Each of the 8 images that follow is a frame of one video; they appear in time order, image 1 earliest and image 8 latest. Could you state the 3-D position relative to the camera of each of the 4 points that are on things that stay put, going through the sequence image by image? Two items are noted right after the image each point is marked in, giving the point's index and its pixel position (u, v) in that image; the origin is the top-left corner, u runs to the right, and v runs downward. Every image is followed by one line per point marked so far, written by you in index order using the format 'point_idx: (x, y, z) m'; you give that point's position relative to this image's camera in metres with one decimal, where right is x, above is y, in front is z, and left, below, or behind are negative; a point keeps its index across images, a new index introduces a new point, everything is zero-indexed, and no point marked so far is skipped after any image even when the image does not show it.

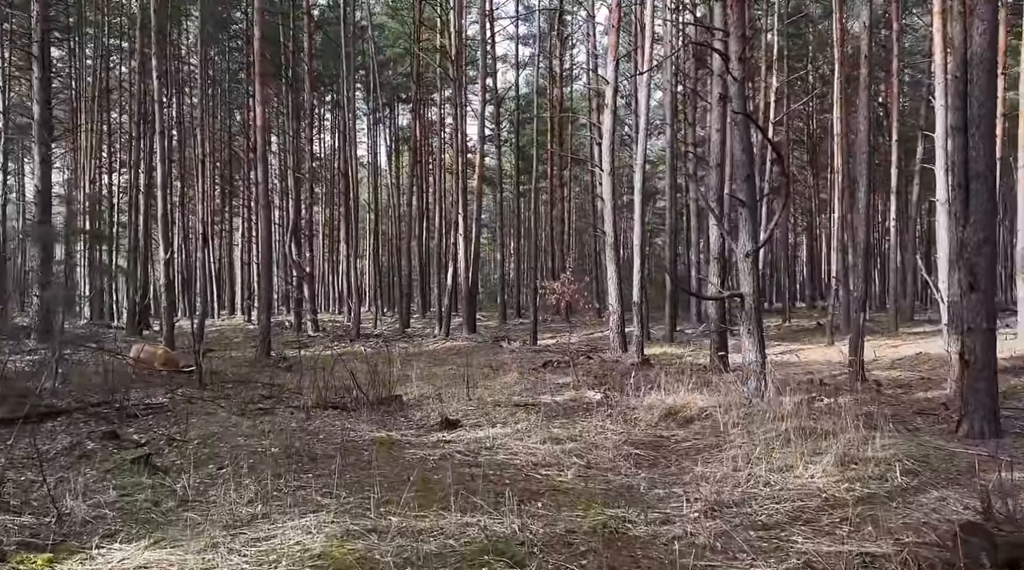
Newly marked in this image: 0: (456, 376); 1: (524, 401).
0: (-0.8, -1.3, +15.4) m
1: (+0.2, -1.3, +12.7) m
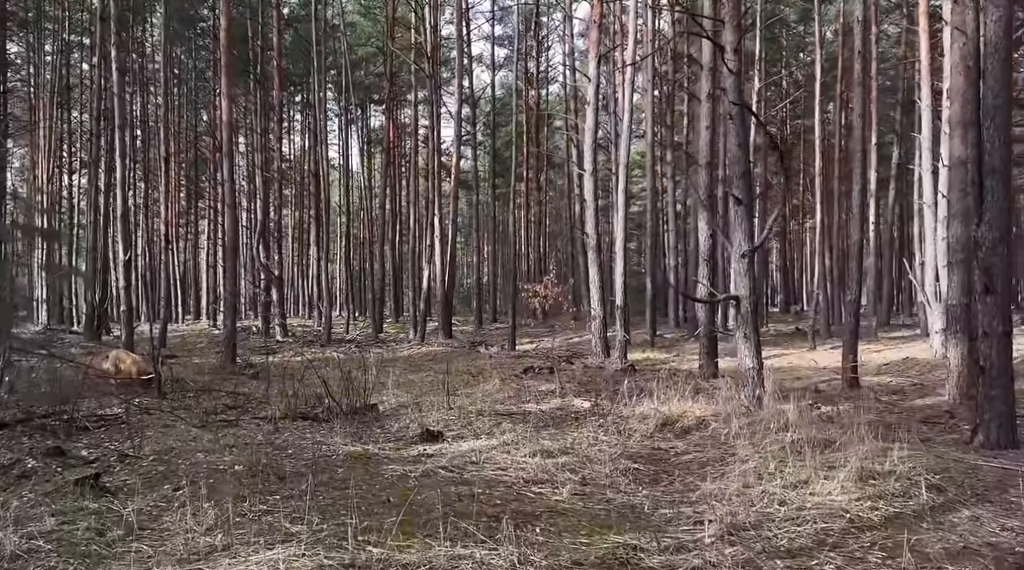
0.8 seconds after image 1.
0: (-1.0, -1.3, +14.6) m
1: (0.0, -1.3, +11.9) m
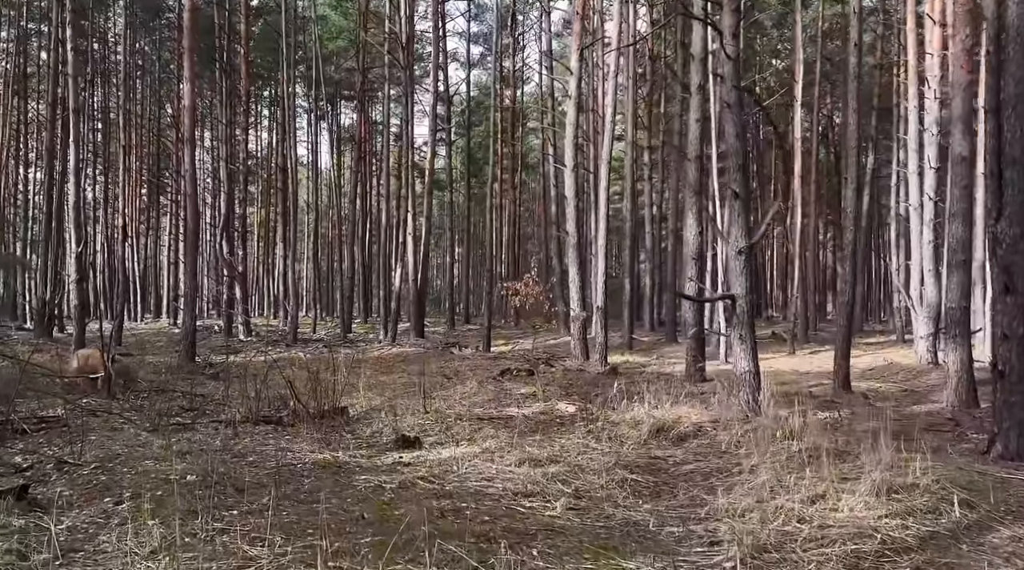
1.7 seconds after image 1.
0: (-1.3, -1.2, +13.7) m
1: (-0.2, -1.3, +11.1) m
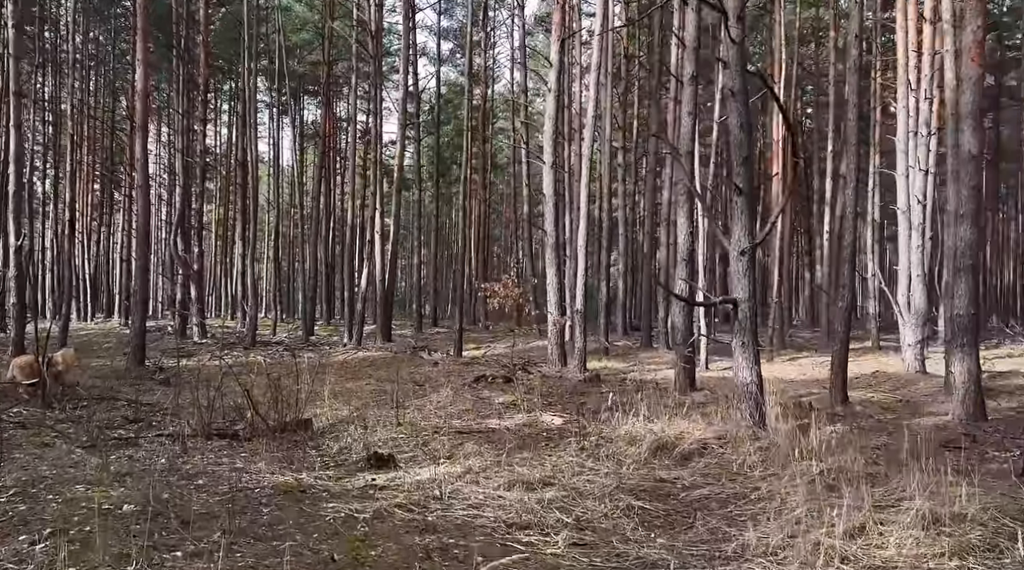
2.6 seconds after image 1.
0: (-1.6, -1.2, +12.6) m
1: (-0.4, -1.3, +10.0) m
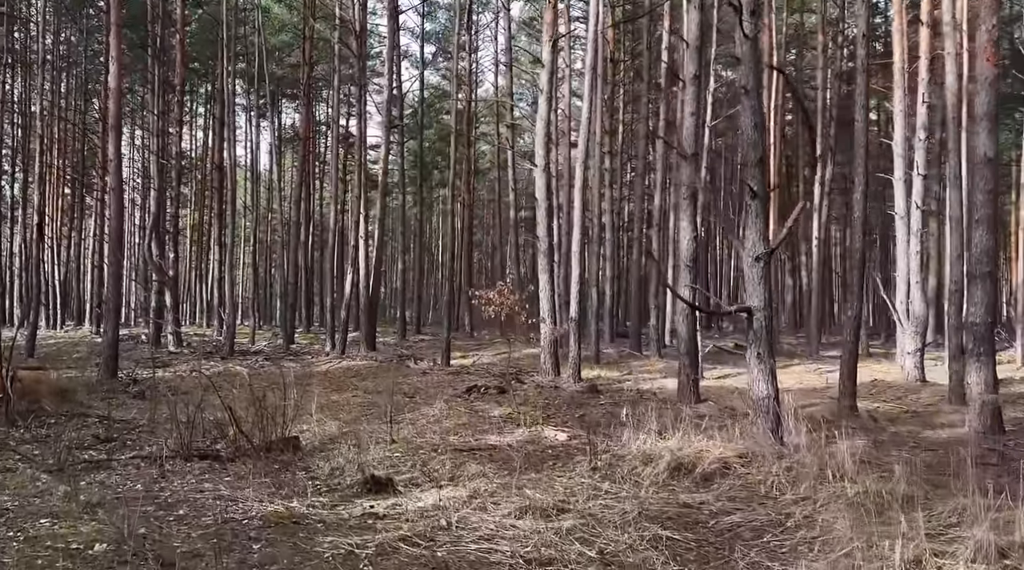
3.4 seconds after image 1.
0: (-1.6, -1.3, +11.9) m
1: (-0.4, -1.4, +9.4) m
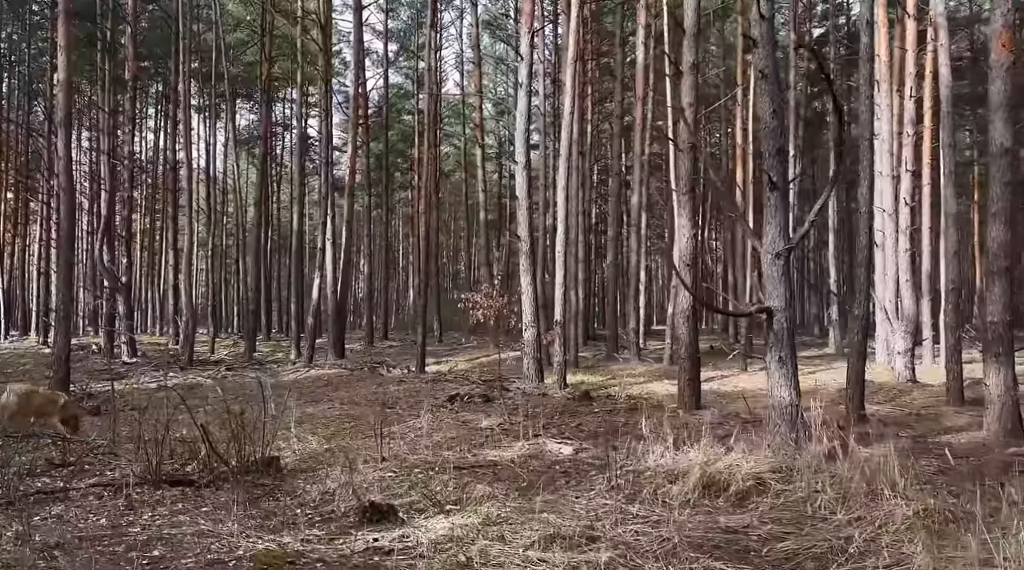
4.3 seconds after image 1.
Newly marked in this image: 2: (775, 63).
0: (-1.7, -1.3, +11.0) m
1: (-0.3, -1.4, +8.5) m
2: (+2.2, +1.9, +9.3) m
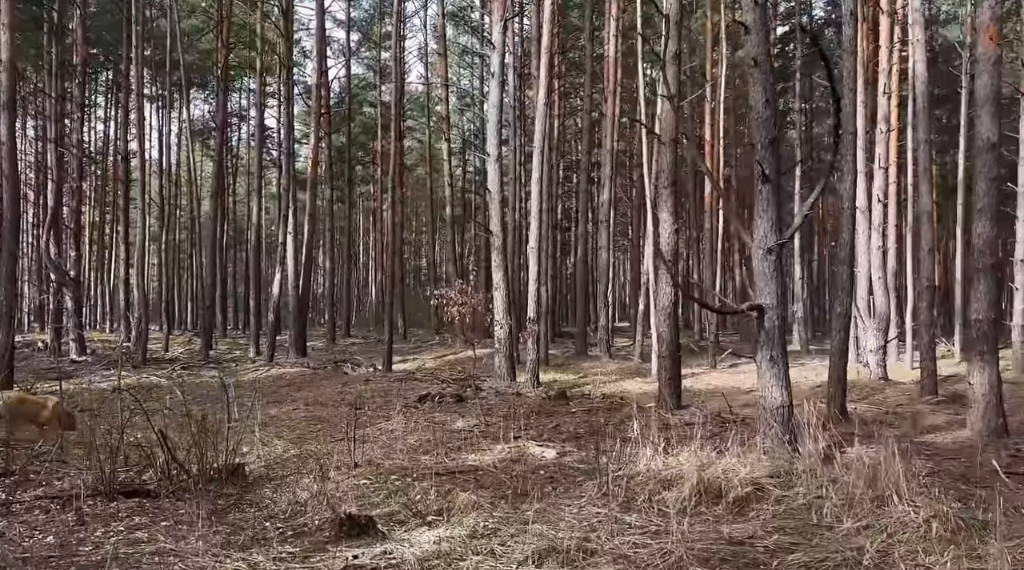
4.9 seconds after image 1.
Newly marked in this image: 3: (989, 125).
0: (-1.9, -1.3, +10.5) m
1: (-0.5, -1.3, +8.0) m
2: (+2.0, +1.9, +8.9) m
3: (+4.8, +1.7, +11.3) m
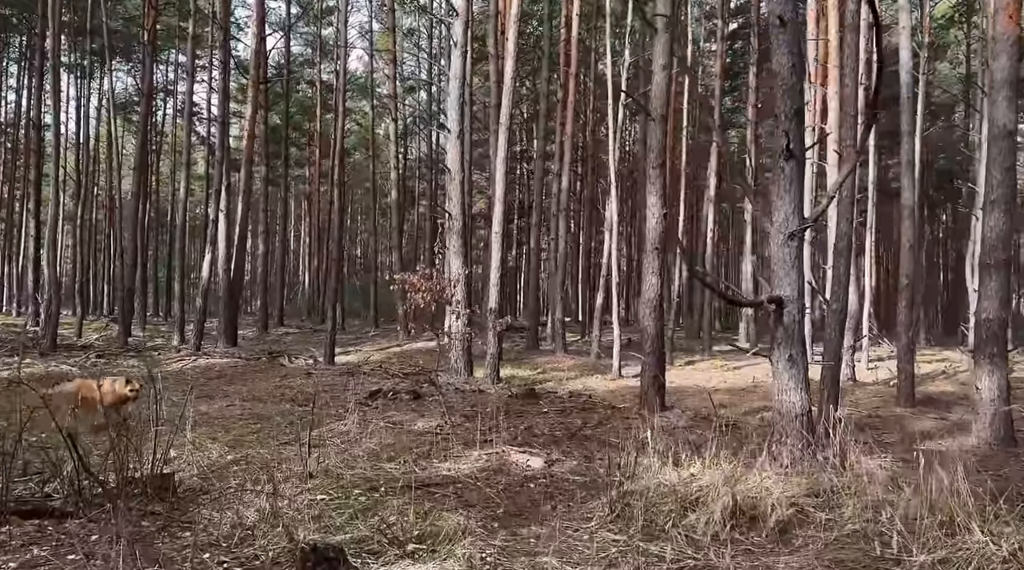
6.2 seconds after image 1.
0: (-2.1, -1.1, +9.1) m
1: (-0.6, -1.2, +6.7) m
2: (+1.9, +2.0, +7.7) m
3: (+4.6, +1.7, +10.4) m
